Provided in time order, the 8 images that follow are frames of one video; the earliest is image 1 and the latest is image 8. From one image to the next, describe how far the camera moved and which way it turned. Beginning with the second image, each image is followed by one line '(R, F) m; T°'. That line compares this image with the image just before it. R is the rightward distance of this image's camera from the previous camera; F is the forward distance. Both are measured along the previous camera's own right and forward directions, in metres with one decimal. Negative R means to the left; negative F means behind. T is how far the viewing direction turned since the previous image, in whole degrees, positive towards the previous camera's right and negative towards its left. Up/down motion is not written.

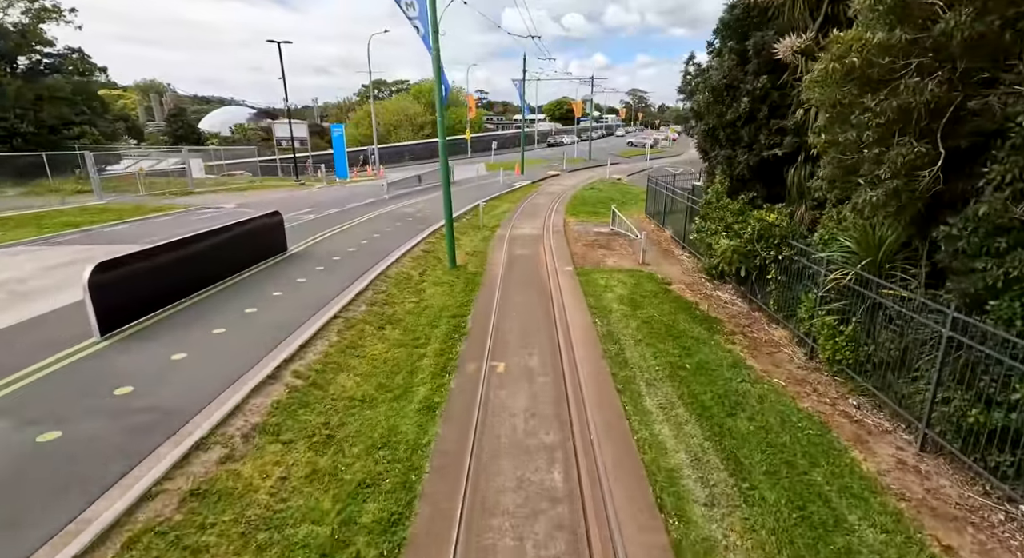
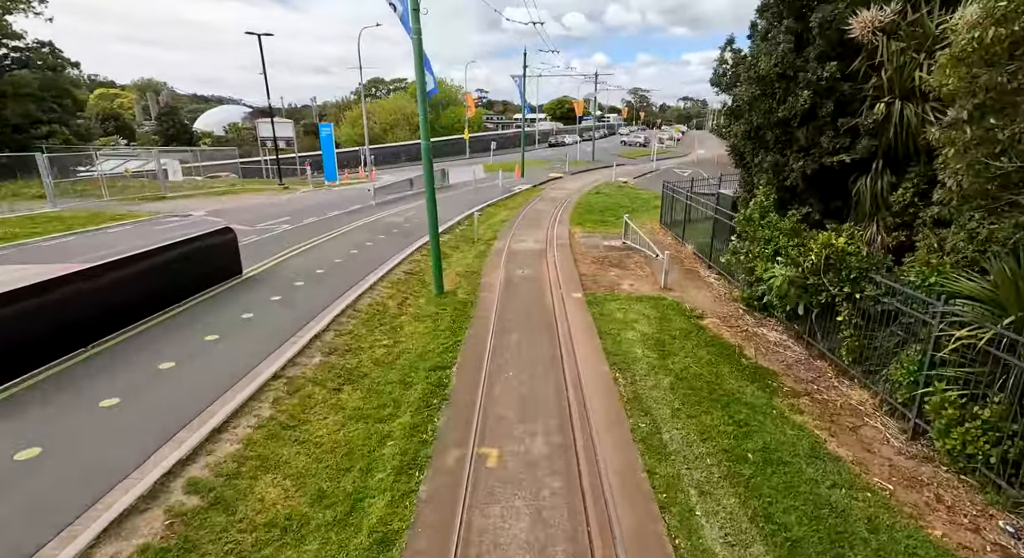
(0.0, +2.0) m; 0°
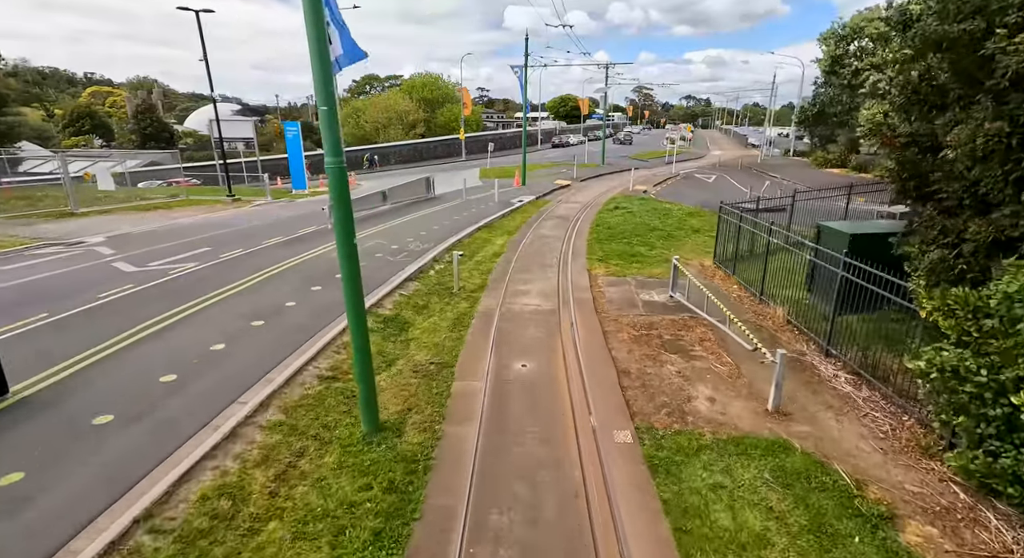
(+0.1, +4.9) m; 0°
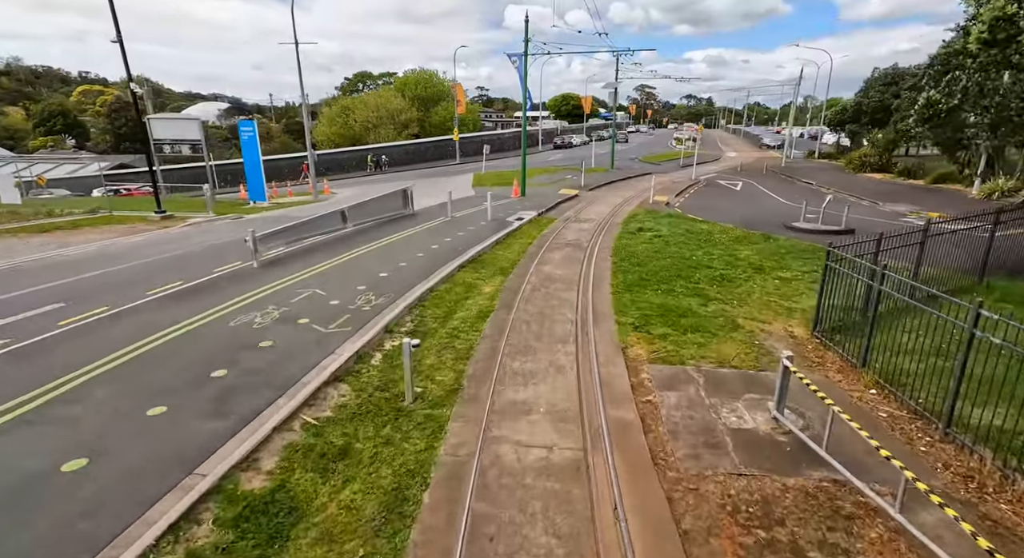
(+0.1, +4.5) m; 0°
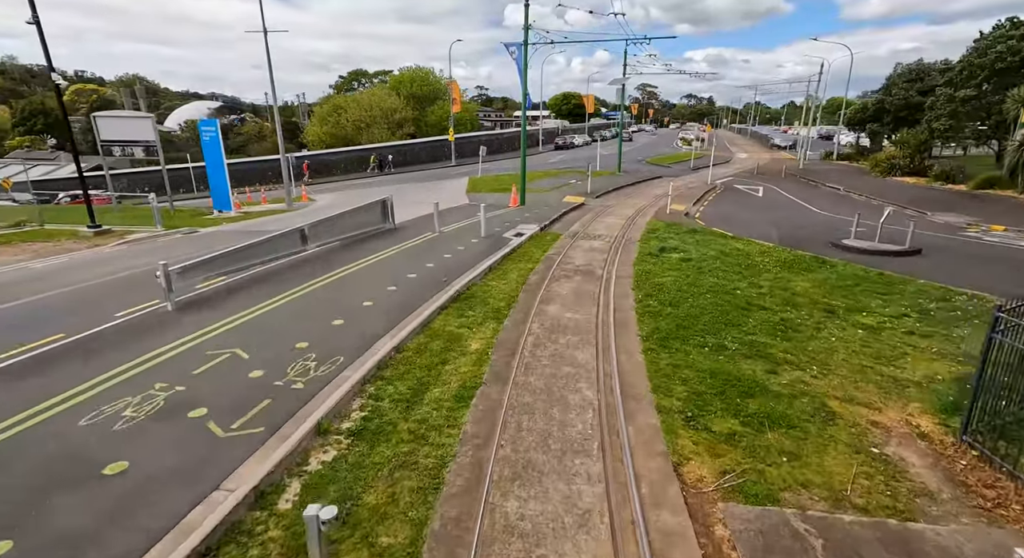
(+0.1, +2.9) m; 0°
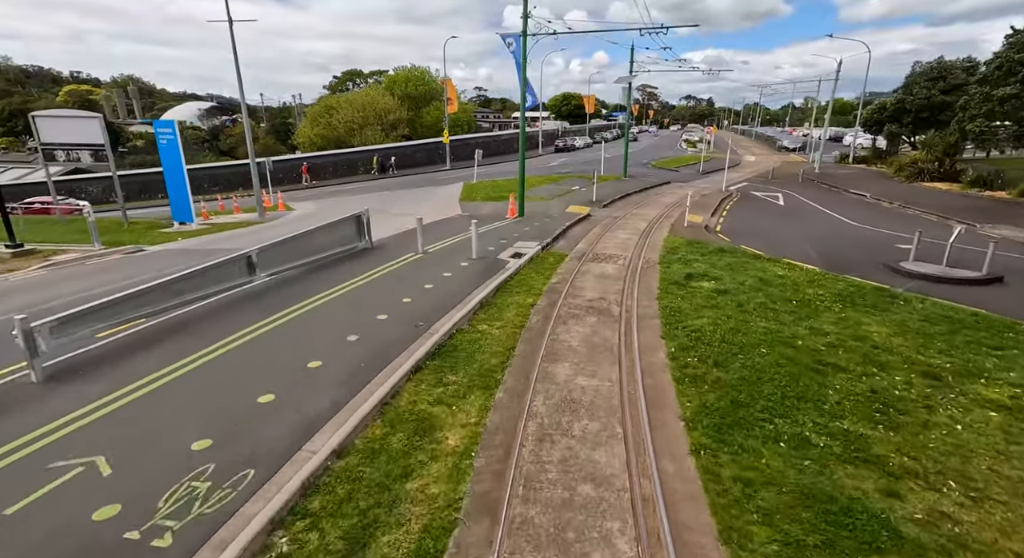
(+0.1, +2.5) m; 0°
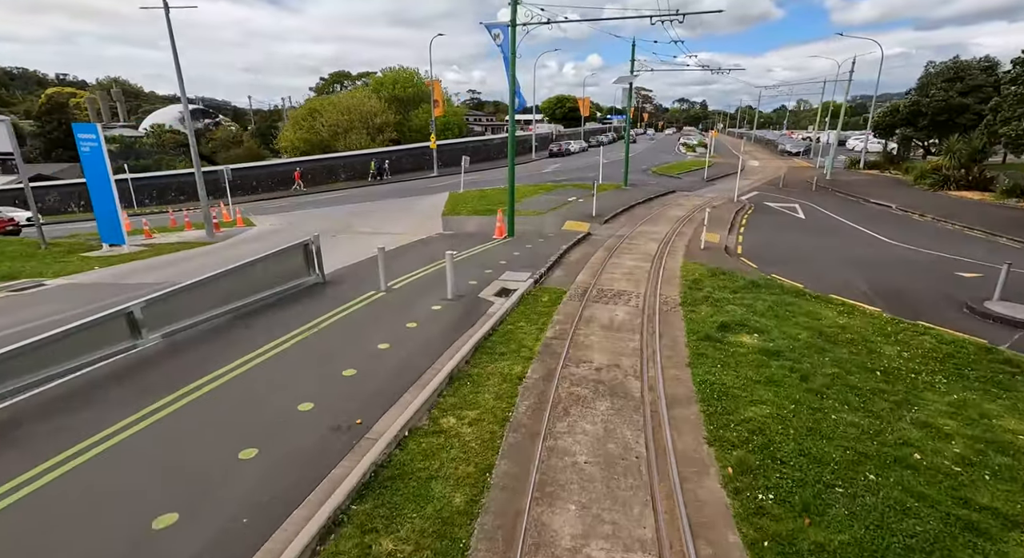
(+0.2, +2.8) m; +1°
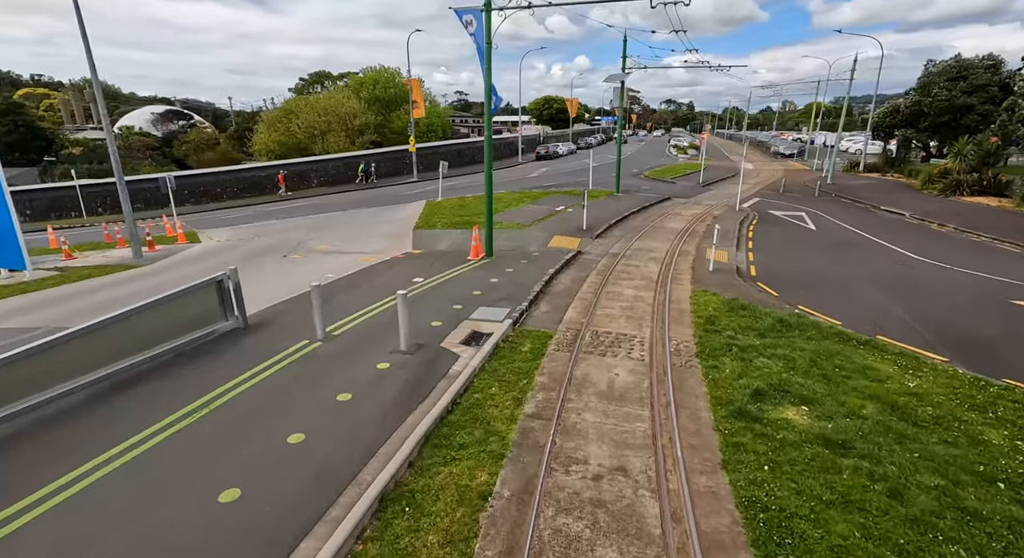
(+0.3, +2.4) m; +1°
